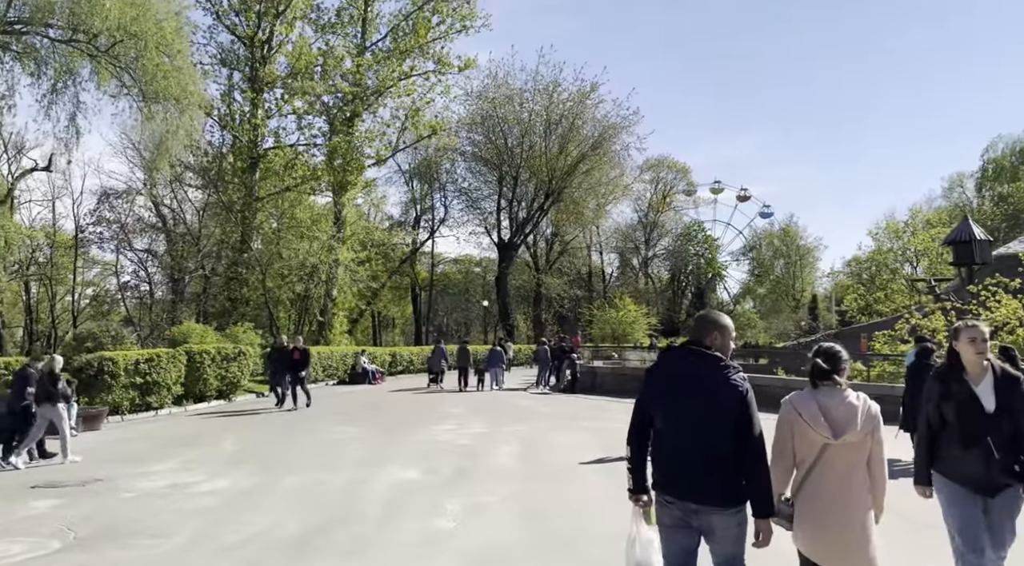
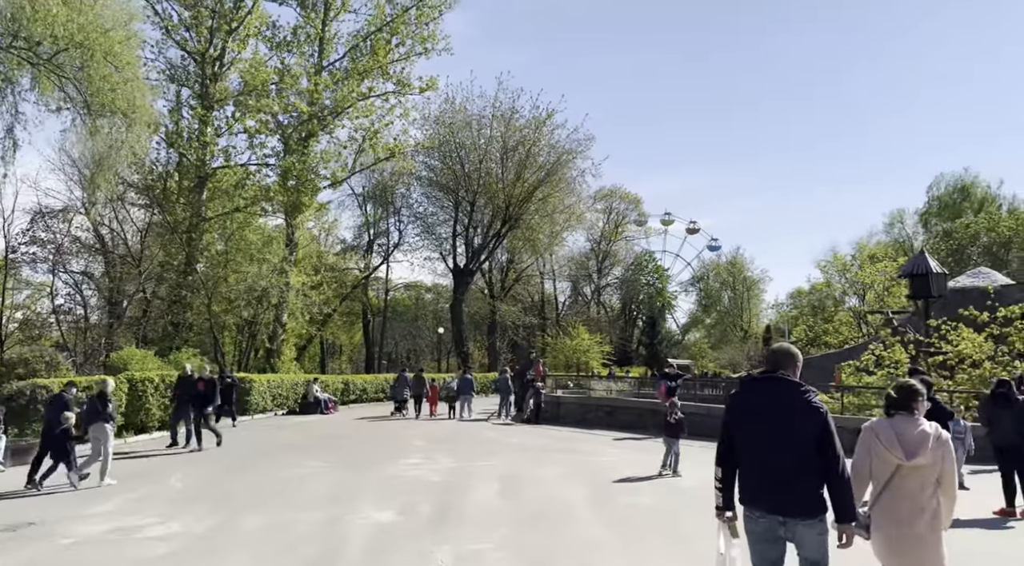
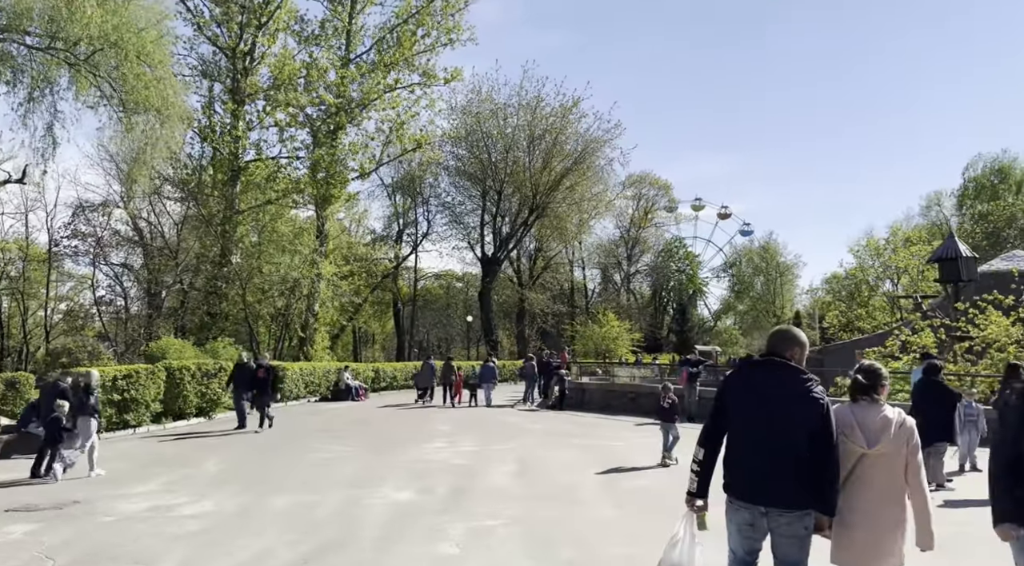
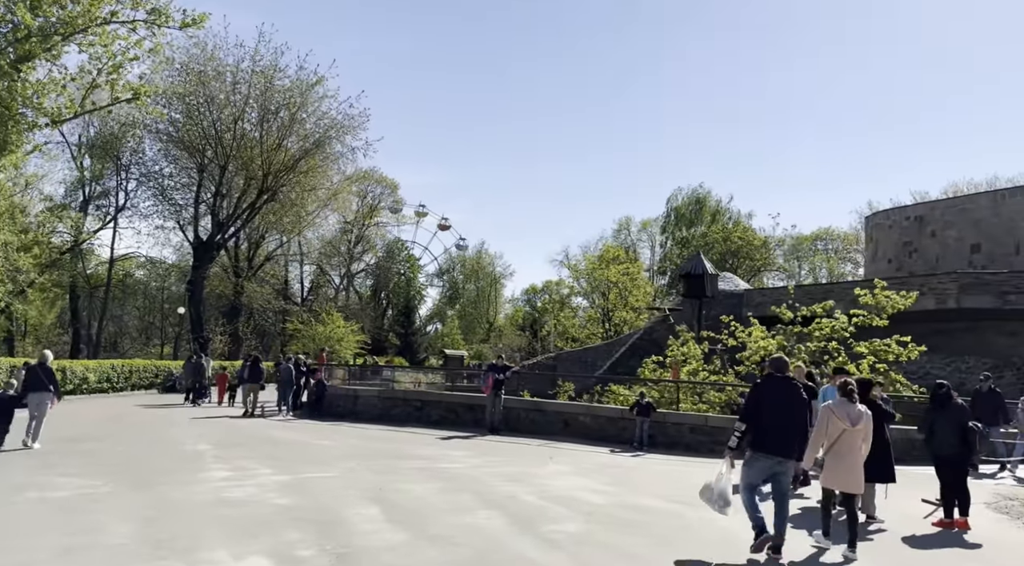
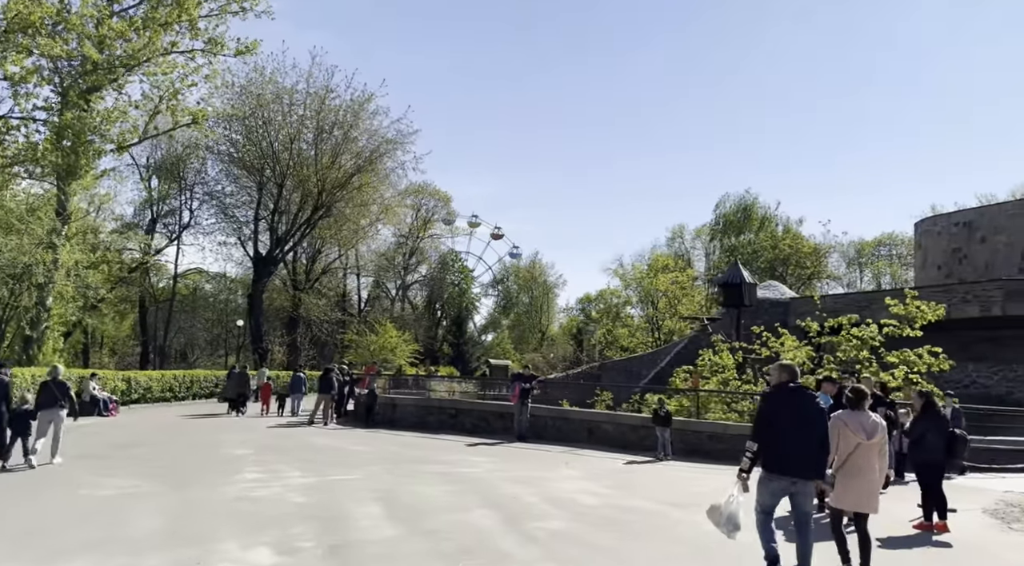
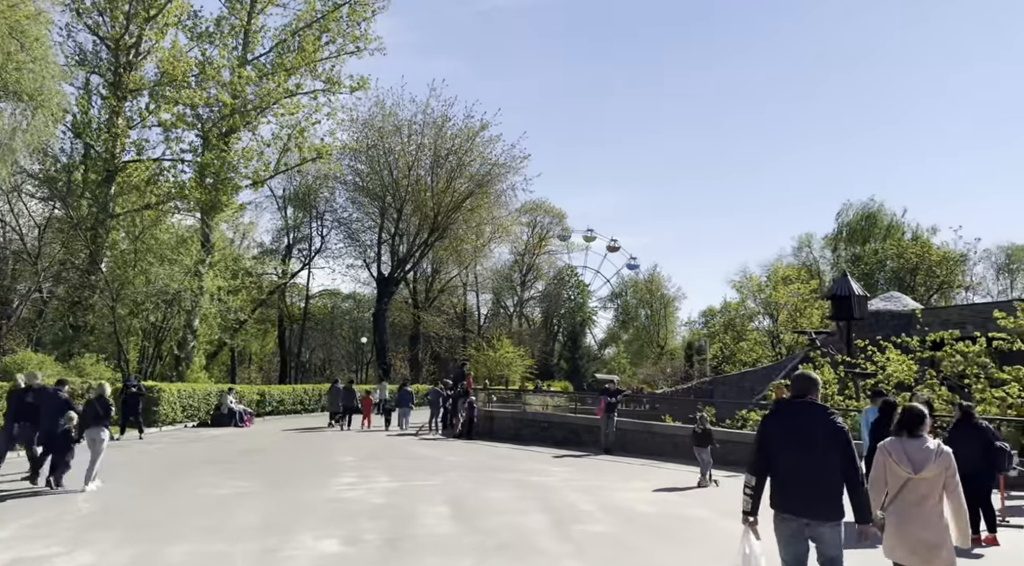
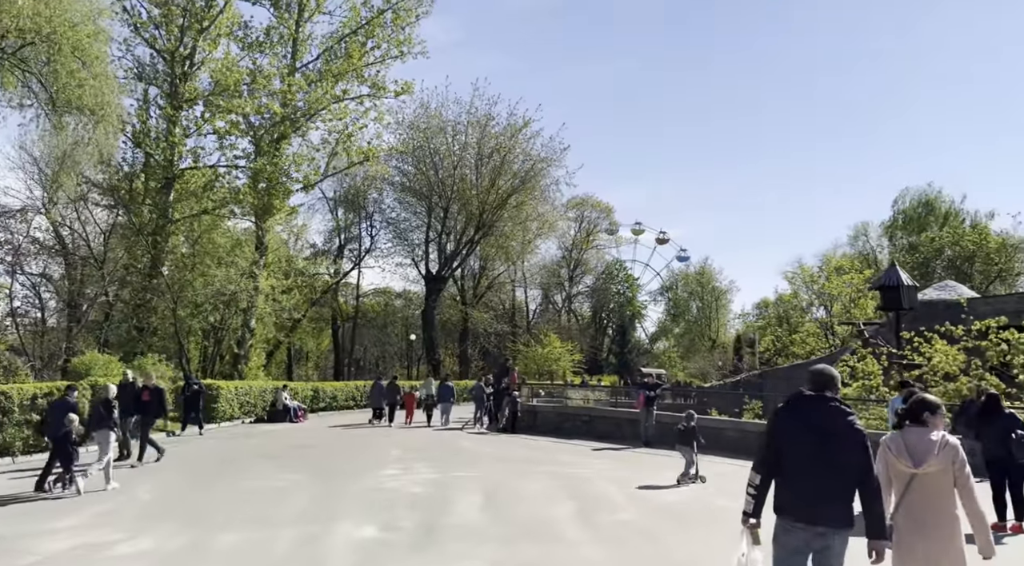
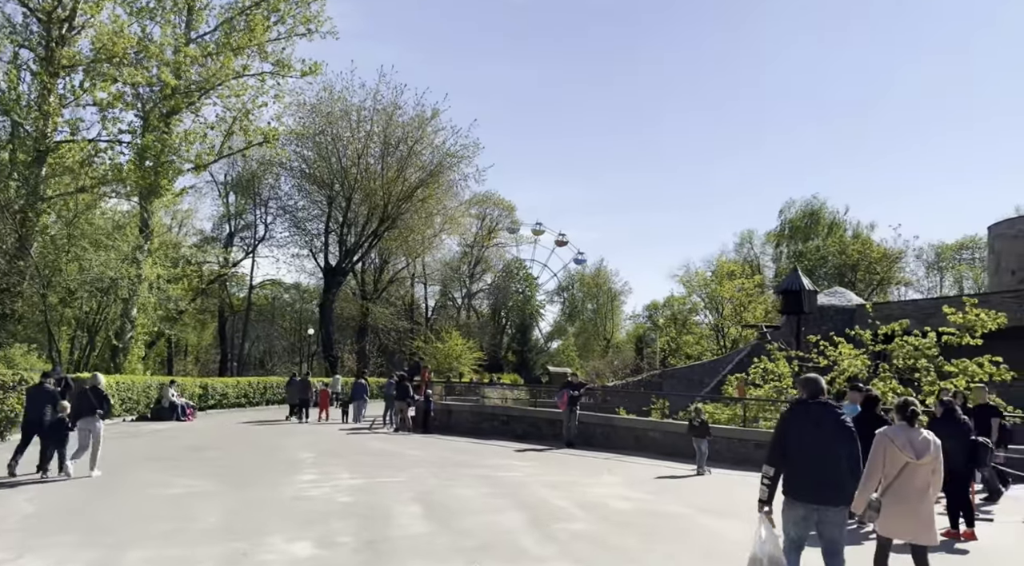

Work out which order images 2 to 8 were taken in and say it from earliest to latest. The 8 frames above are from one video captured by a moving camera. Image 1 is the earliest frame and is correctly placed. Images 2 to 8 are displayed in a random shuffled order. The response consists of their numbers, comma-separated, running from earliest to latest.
3, 2, 7, 6, 8, 5, 4
